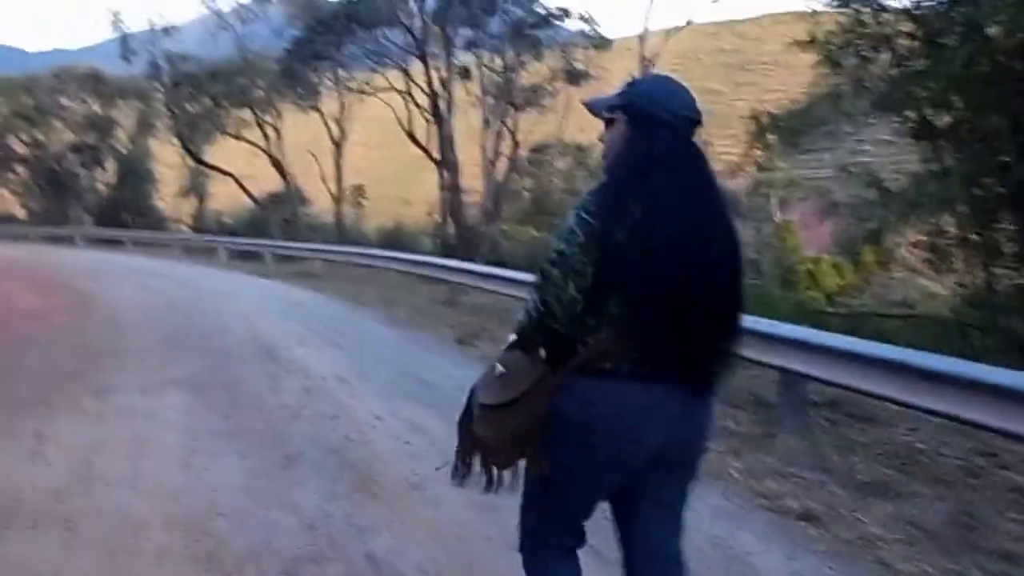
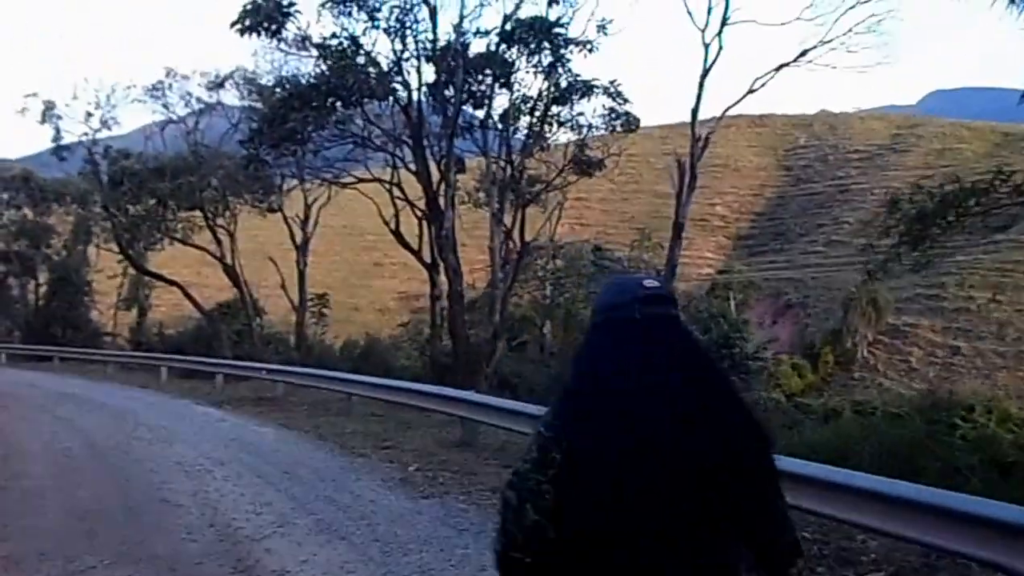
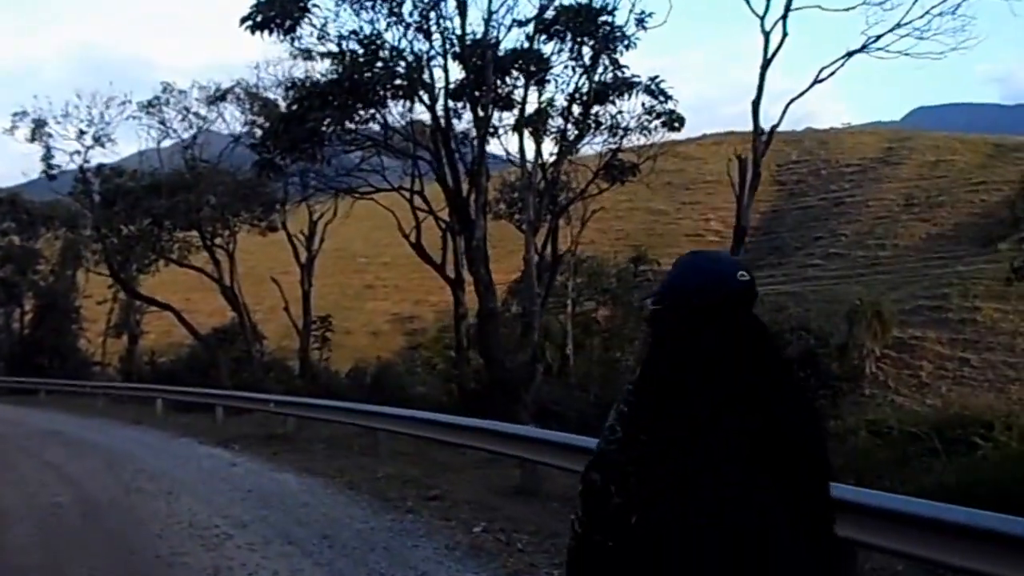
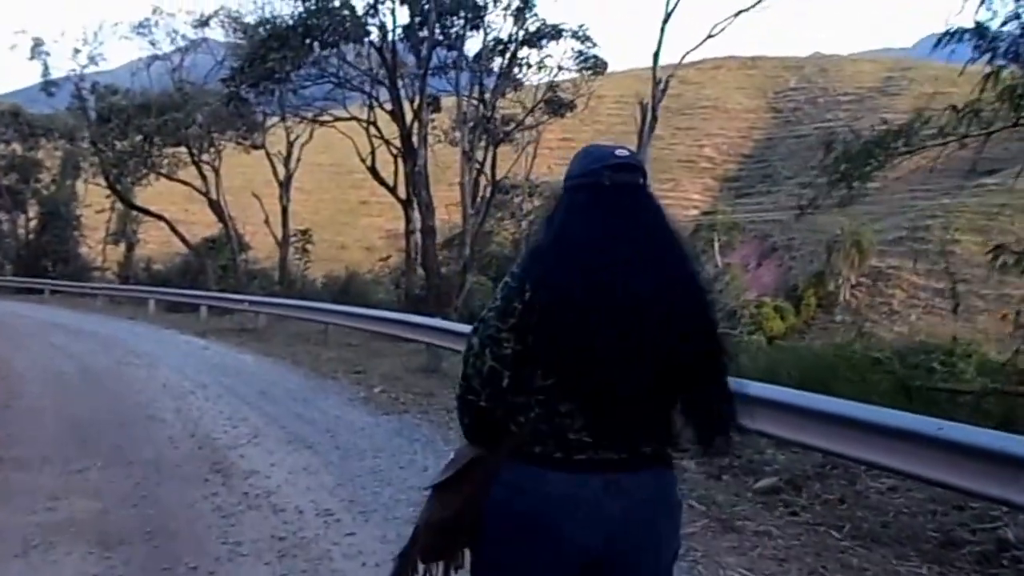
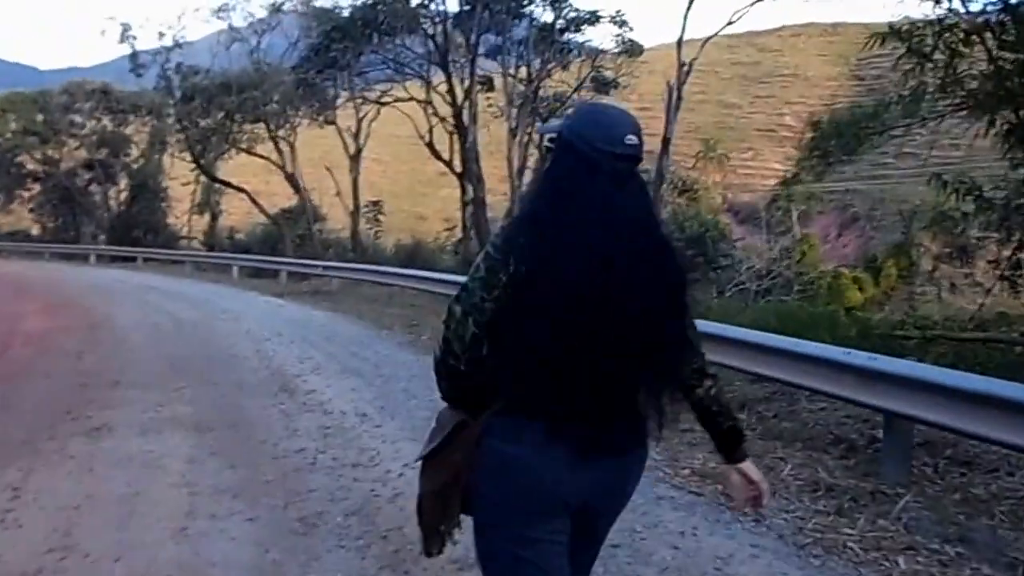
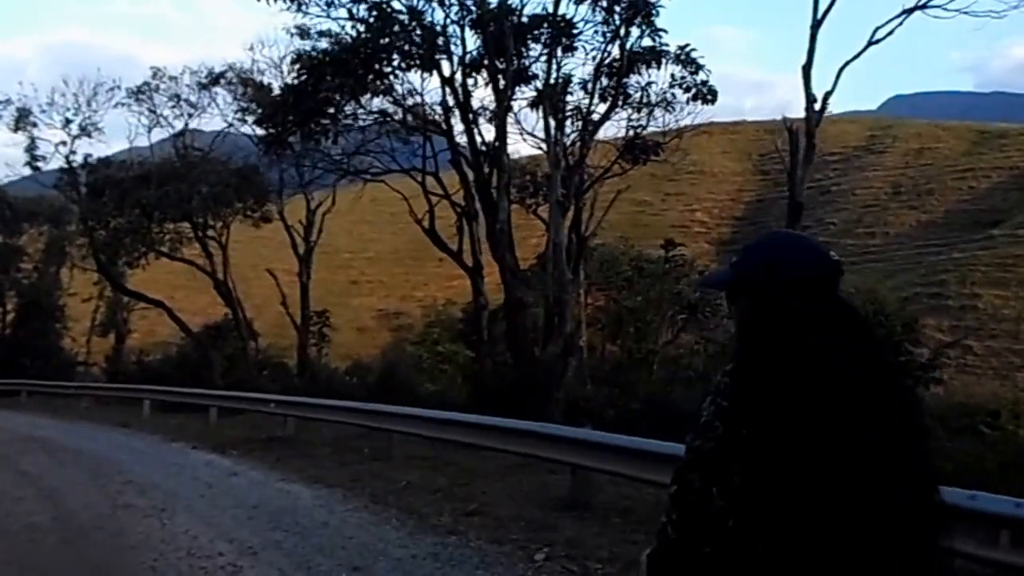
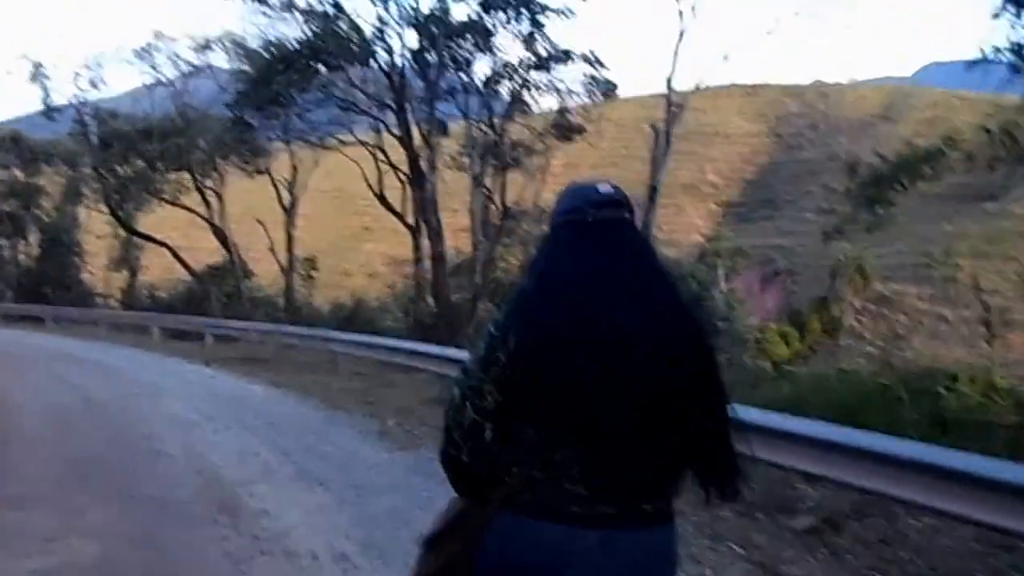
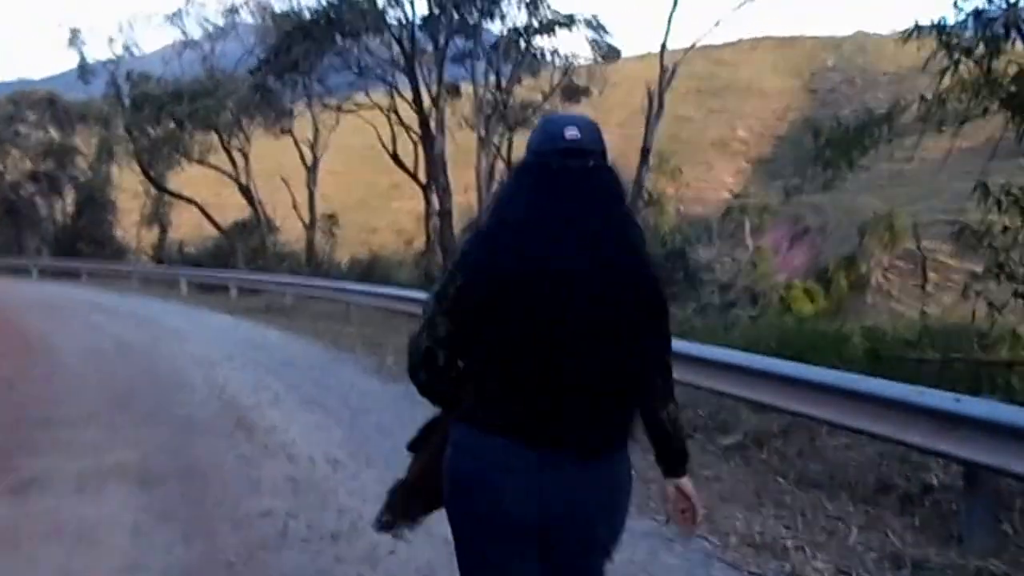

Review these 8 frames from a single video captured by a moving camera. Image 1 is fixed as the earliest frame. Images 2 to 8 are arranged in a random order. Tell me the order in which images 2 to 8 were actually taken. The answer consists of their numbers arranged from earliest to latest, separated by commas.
5, 8, 4, 7, 2, 3, 6
